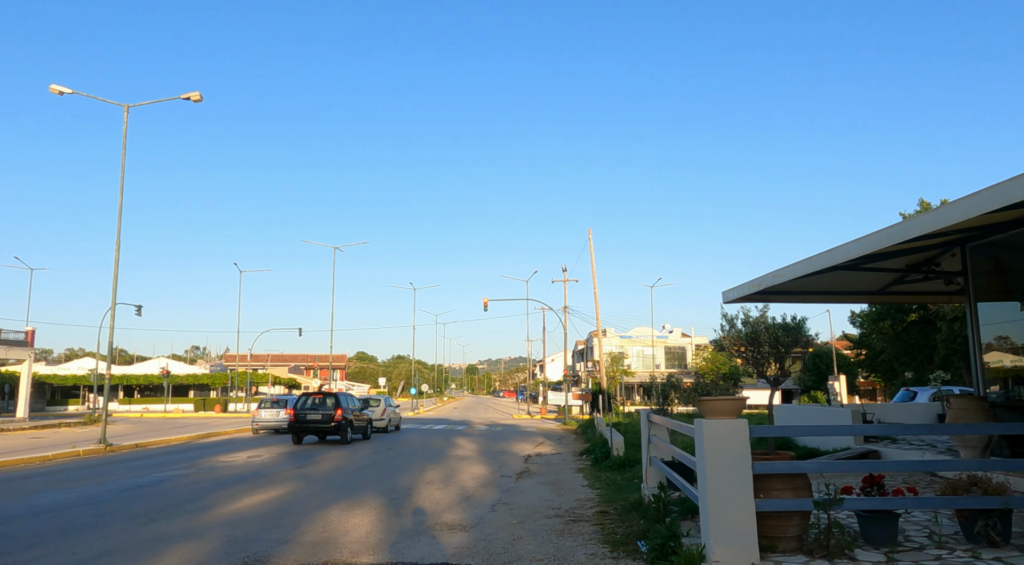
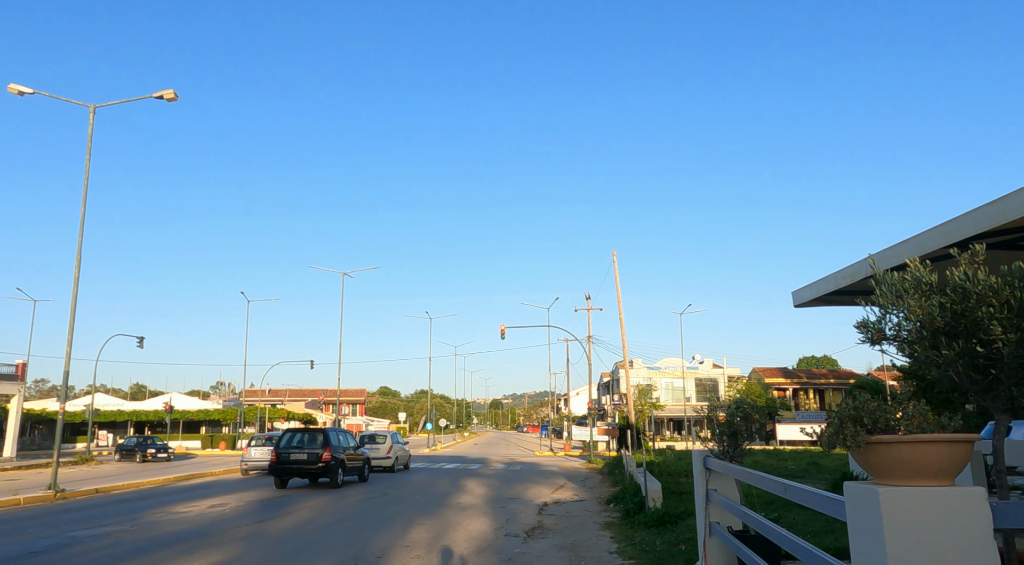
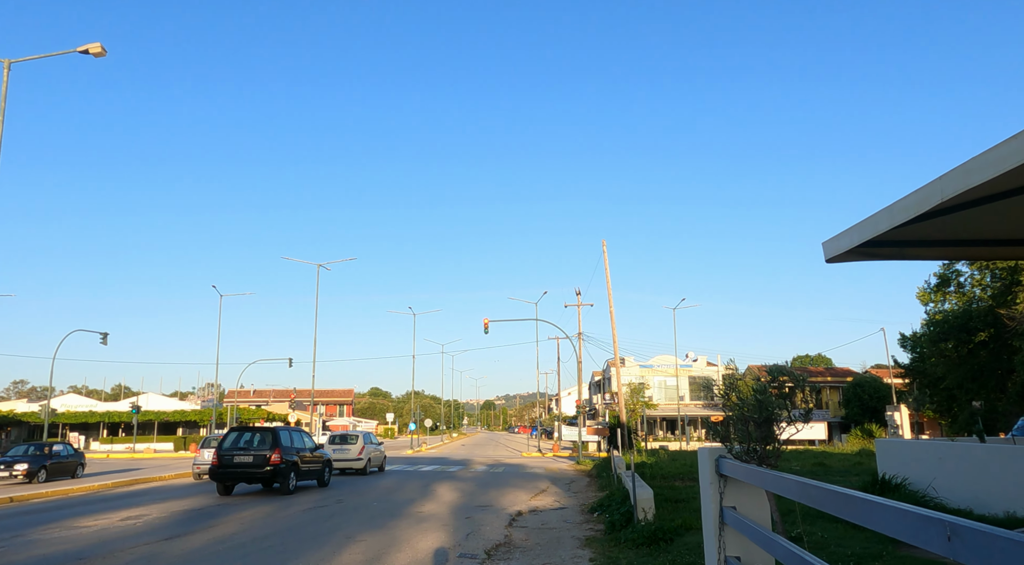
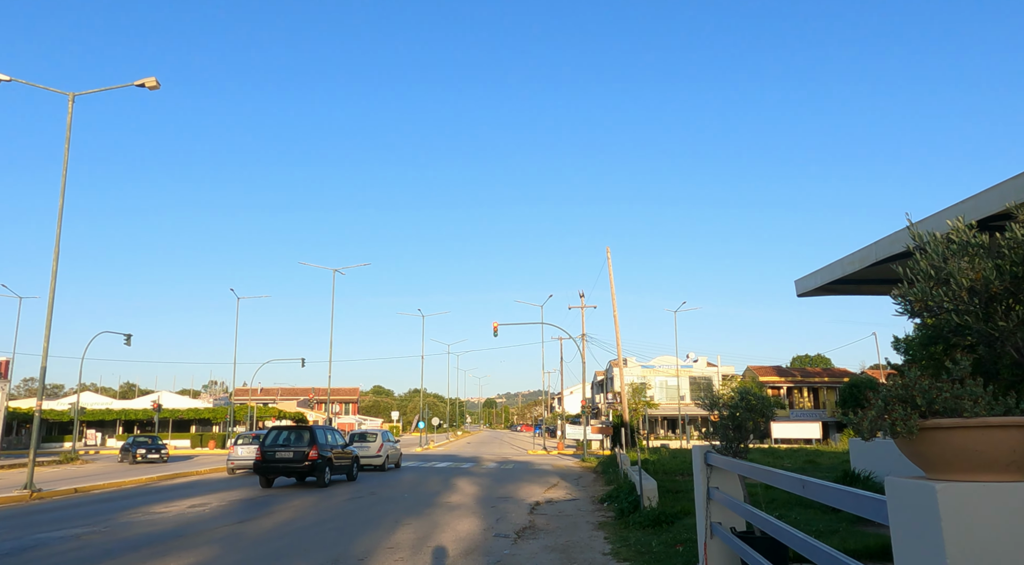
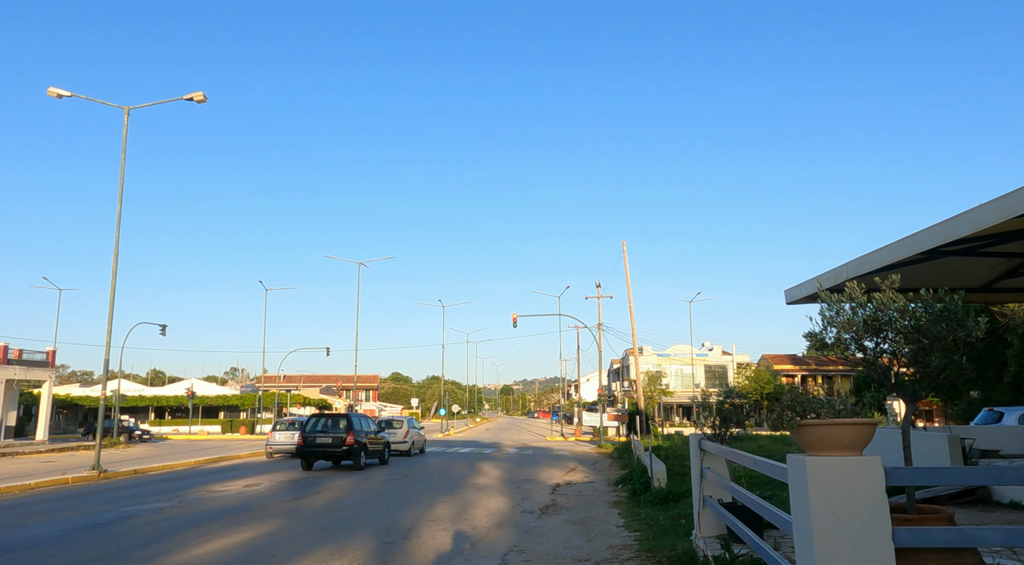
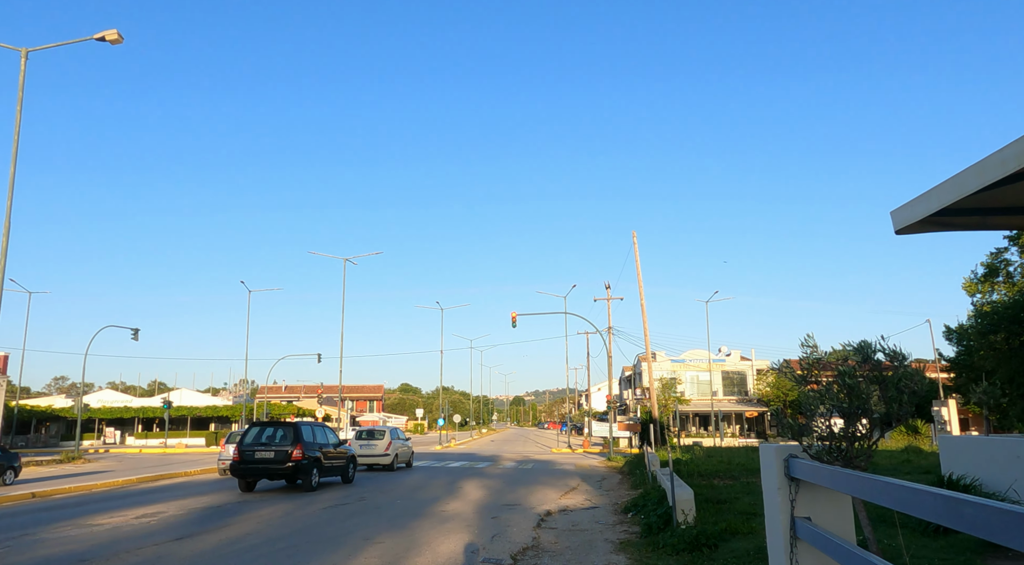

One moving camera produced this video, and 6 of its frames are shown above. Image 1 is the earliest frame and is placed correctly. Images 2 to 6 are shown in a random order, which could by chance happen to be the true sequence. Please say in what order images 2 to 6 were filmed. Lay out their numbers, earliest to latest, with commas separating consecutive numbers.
5, 2, 4, 3, 6
